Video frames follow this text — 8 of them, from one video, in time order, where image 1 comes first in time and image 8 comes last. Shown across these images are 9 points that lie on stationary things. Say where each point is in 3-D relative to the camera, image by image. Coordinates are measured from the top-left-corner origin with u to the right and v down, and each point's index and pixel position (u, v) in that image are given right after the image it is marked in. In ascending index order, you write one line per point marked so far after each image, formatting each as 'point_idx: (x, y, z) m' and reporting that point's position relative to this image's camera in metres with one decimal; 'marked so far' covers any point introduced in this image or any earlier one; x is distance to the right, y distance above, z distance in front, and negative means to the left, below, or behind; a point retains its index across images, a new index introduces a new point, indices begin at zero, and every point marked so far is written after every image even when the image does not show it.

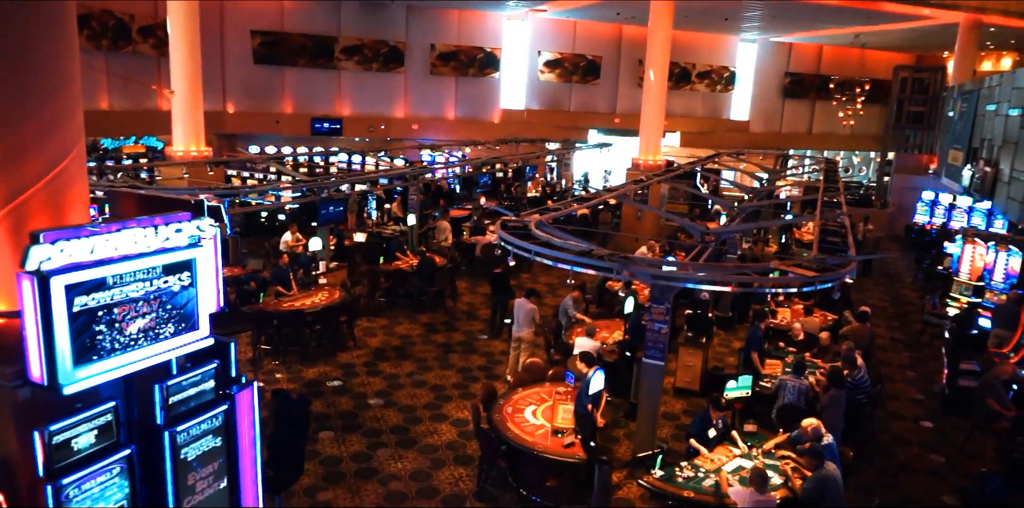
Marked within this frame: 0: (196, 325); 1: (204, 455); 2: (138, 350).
0: (-1.8, -0.4, +4.1) m
1: (-1.8, -1.2, +4.3) m
2: (-2.0, -0.5, +3.8) m
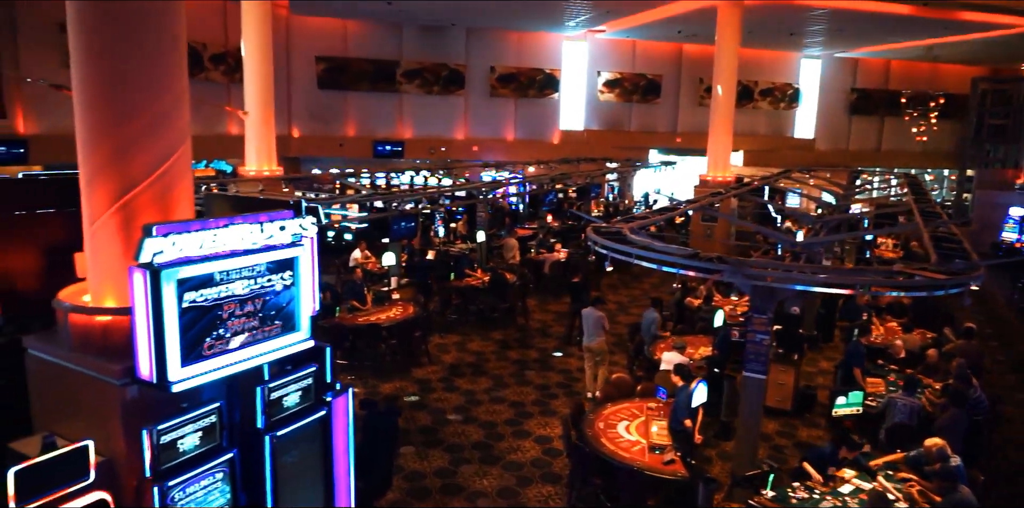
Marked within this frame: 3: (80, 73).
0: (-1.2, -0.4, +4.0) m
1: (-1.2, -1.2, +4.1) m
2: (-1.4, -0.5, +3.7) m
3: (-2.1, +0.9, +3.5) m
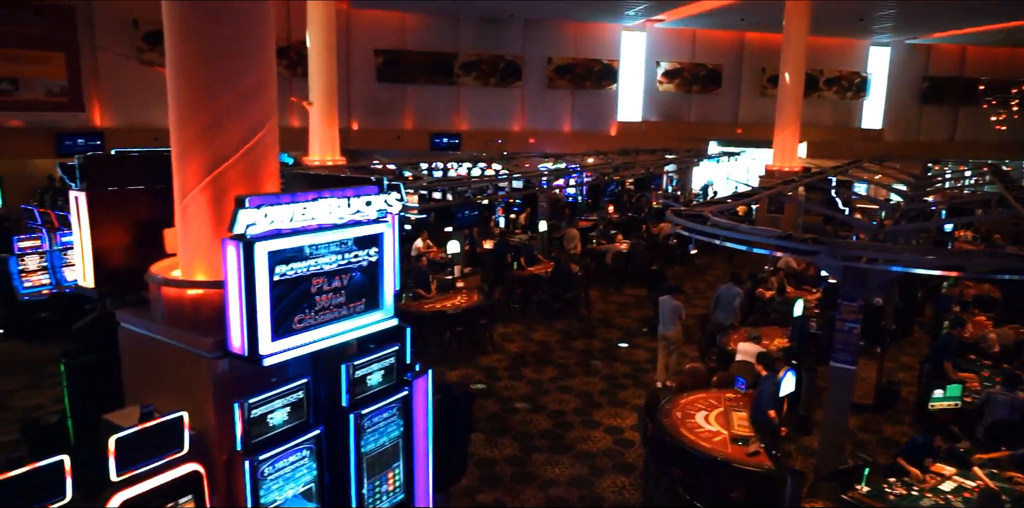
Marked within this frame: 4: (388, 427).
0: (-0.7, -0.3, +3.9) m
1: (-0.7, -1.1, +4.1) m
2: (-0.9, -0.4, +3.6) m
3: (-1.7, +1.0, +3.5) m
4: (-0.7, -1.0, +4.1) m
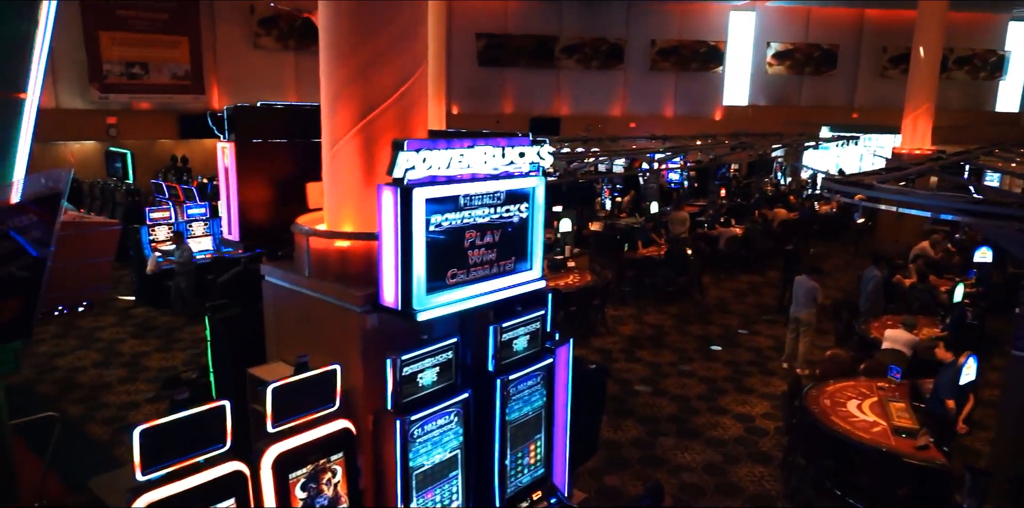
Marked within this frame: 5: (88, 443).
0: (+0.1, -0.1, +3.7) m
1: (+0.1, -0.8, +3.8) m
2: (-0.2, -0.1, +3.4) m
3: (-0.9, +1.3, +3.4) m
4: (+0.1, -0.8, +3.8) m
5: (-3.4, -1.5, +5.8) m
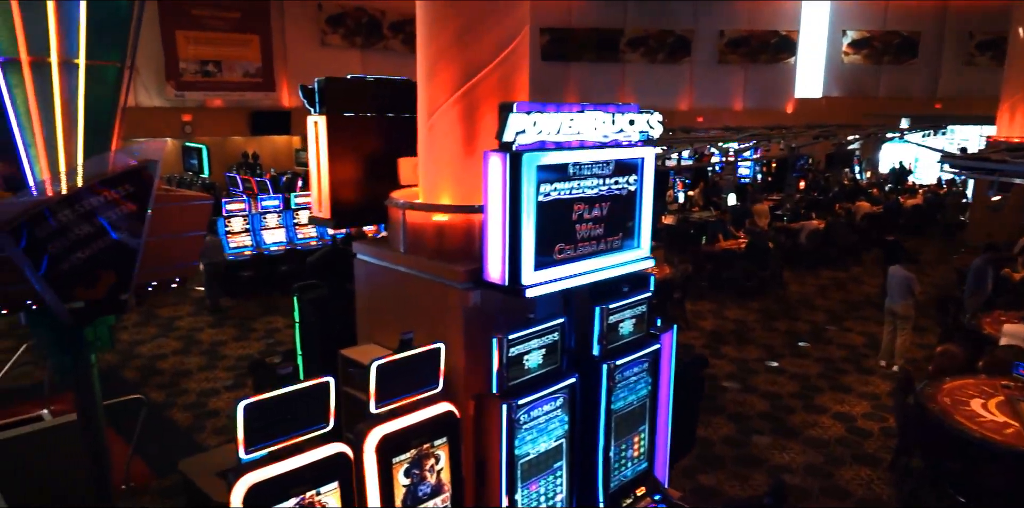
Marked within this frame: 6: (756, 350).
0: (+0.6, +0.1, +3.4) m
1: (+0.6, -0.7, +3.6) m
2: (+0.3, 0.0, +3.2) m
3: (-0.4, +1.4, +3.2) m
4: (+0.6, -0.7, +3.6) m
5: (-2.8, -1.4, +5.8) m
6: (+2.7, -1.1, +7.9) m
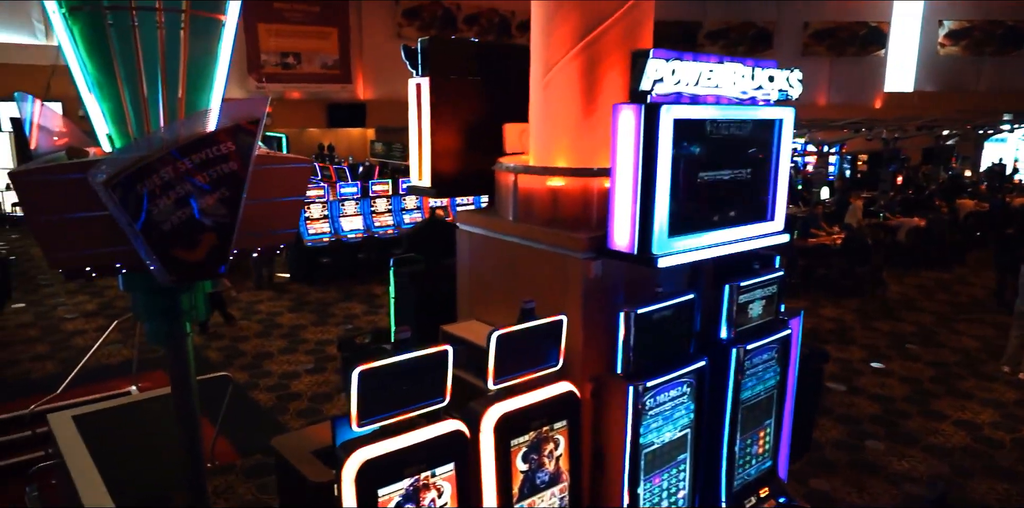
0: (+1.1, +0.2, +3.1) m
1: (+1.1, -0.6, +3.2) m
2: (+0.8, +0.1, +2.9) m
3: (+0.1, +1.5, +2.9) m
4: (+1.1, -0.5, +3.2) m
5: (-2.1, -1.2, +5.7) m
6: (+3.6, -1.0, +7.4) m
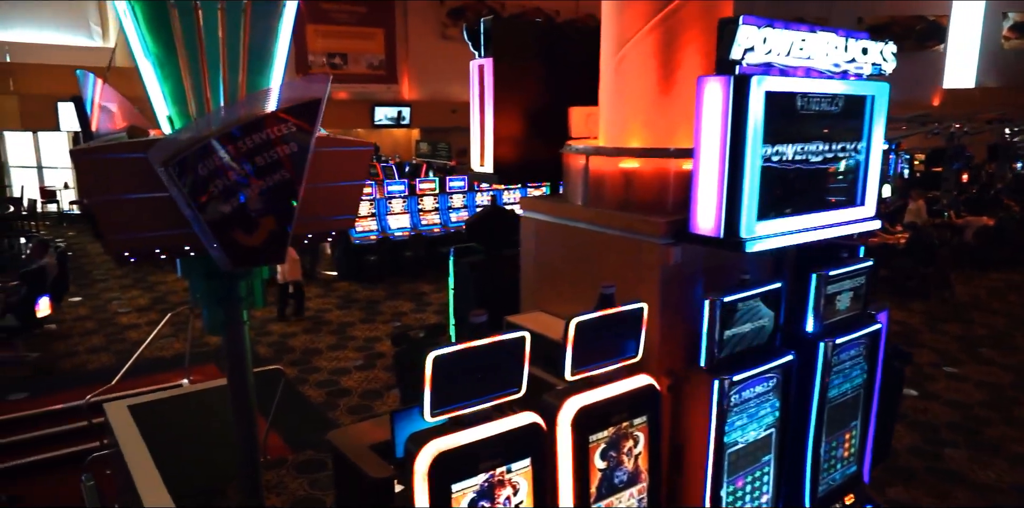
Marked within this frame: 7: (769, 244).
0: (+1.4, +0.2, +2.9) m
1: (+1.4, -0.6, +3.0) m
2: (+1.1, +0.1, +2.6) m
3: (+0.4, +1.6, +2.8) m
4: (+1.4, -0.5, +3.0) m
5: (-1.6, -1.2, +5.7) m
6: (+4.1, -1.0, +7.0) m
7: (+0.9, 0.0, +2.5) m
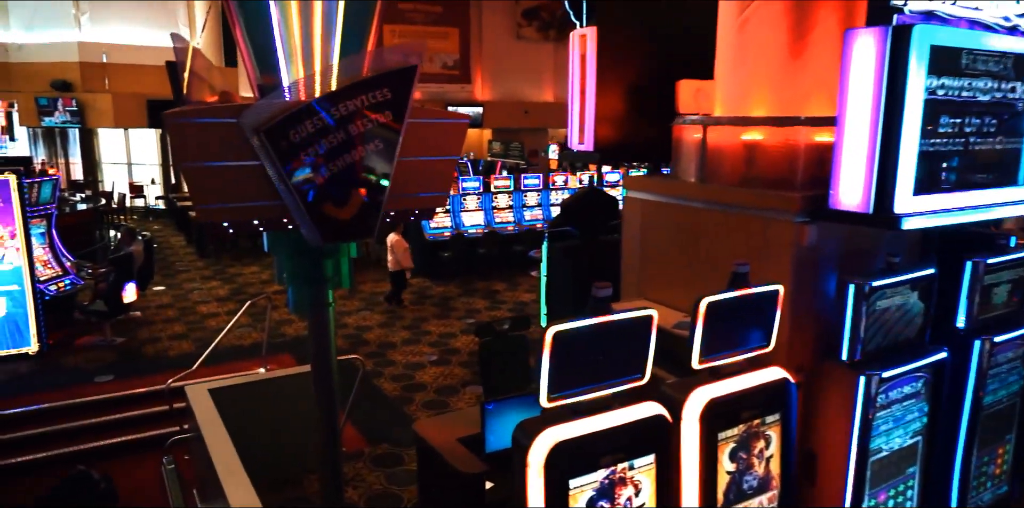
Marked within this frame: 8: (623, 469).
0: (+1.8, +0.3, +2.5) m
1: (+1.8, -0.5, +2.6) m
2: (+1.5, +0.2, +2.3) m
3: (+0.8, +1.6, +2.5) m
4: (+1.8, -0.4, +2.6) m
5: (-1.0, -1.1, +5.6) m
6: (+4.8, -1.0, +6.4) m
7: (+1.2, +0.1, +2.1) m
8: (+0.3, -0.5, +1.8) m
